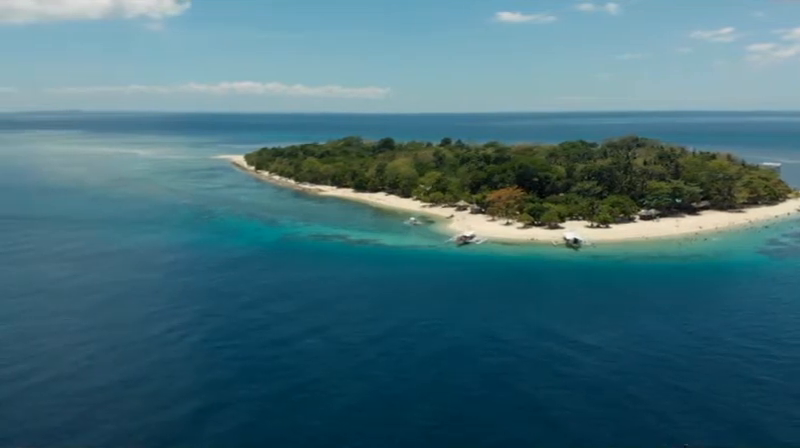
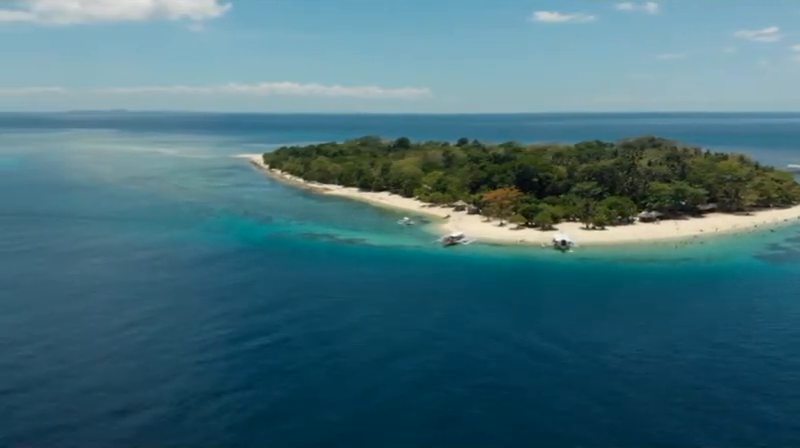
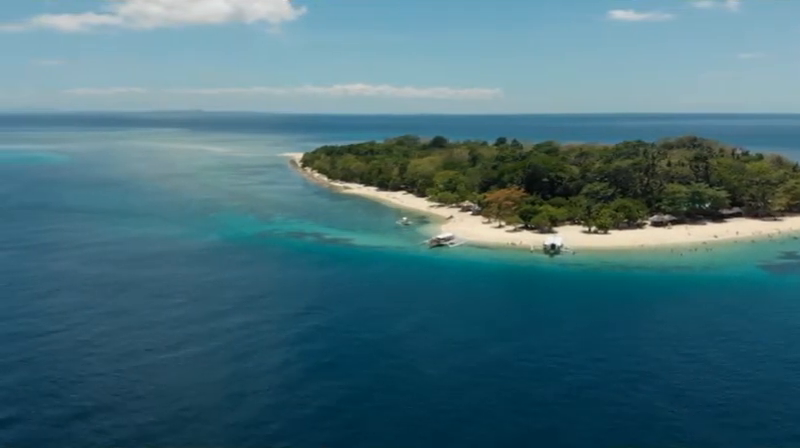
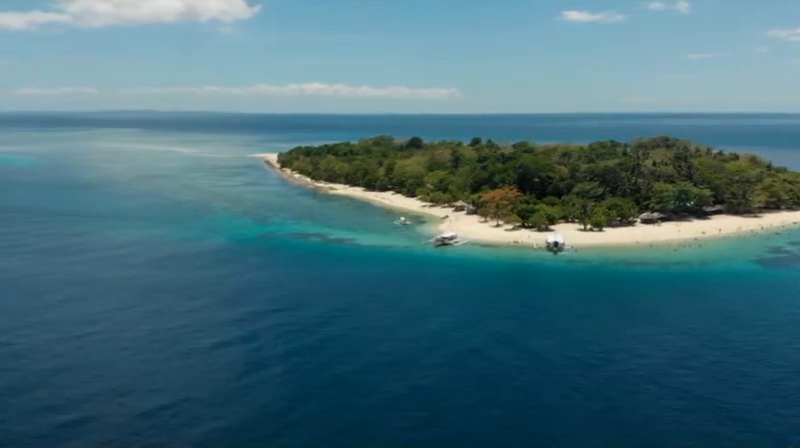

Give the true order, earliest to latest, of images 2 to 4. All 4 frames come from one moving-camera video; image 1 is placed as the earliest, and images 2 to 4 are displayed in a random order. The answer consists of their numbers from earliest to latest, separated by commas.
2, 4, 3
